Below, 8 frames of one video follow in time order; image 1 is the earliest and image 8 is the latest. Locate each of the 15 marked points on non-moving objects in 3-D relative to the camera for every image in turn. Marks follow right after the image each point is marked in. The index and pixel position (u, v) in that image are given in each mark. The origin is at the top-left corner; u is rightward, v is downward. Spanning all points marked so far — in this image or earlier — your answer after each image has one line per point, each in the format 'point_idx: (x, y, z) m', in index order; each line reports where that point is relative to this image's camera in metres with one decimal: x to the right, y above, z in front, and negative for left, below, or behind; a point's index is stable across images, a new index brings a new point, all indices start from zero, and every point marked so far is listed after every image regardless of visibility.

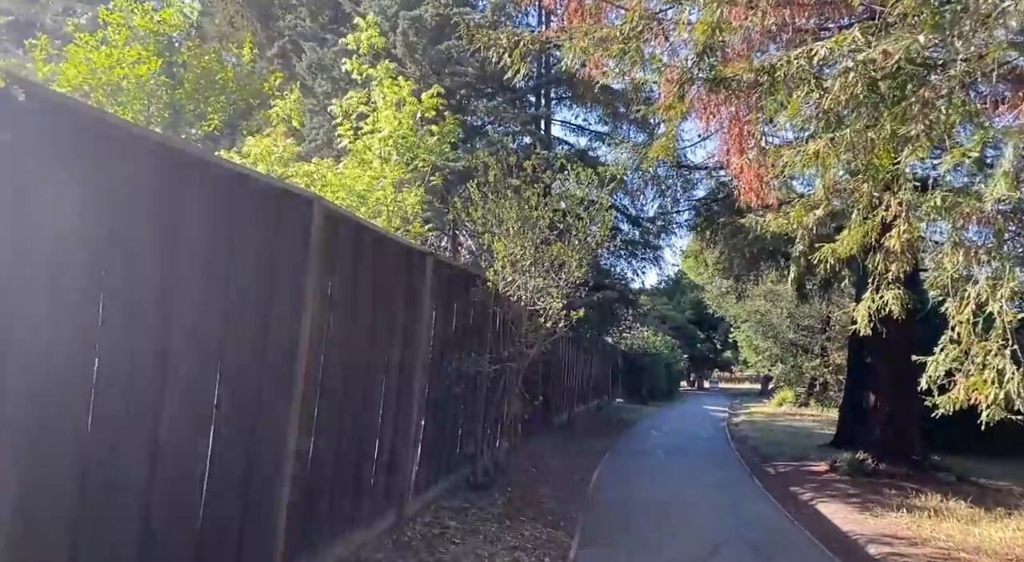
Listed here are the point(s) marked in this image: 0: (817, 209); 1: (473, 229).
0: (+3.9, +1.0, +8.8) m
1: (-0.5, +0.7, +8.6) m
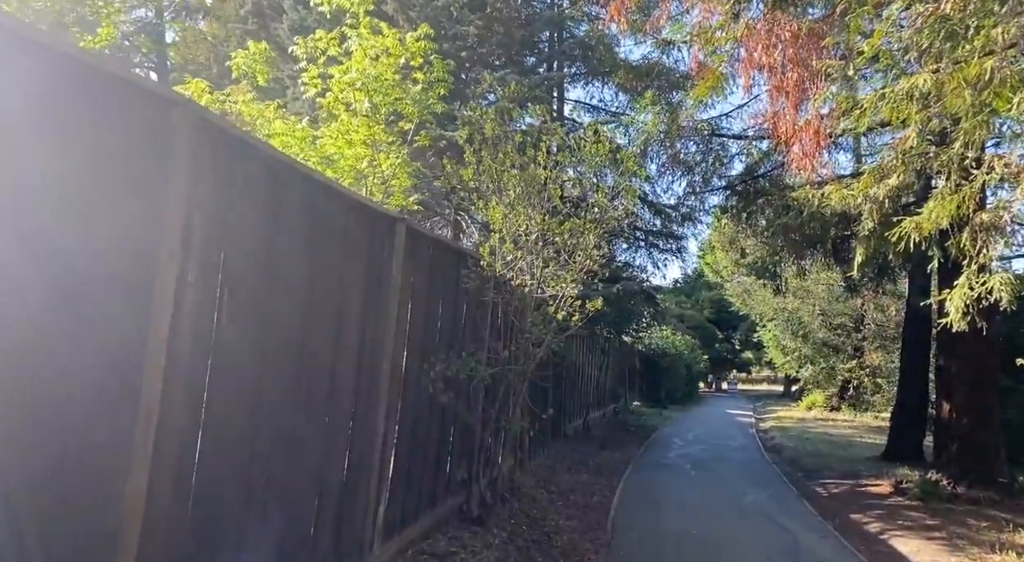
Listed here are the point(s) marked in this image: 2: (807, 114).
0: (+3.9, +1.1, +7.2) m
1: (-0.5, +0.8, +7.1) m
2: (+3.4, +2.0, +7.8) m
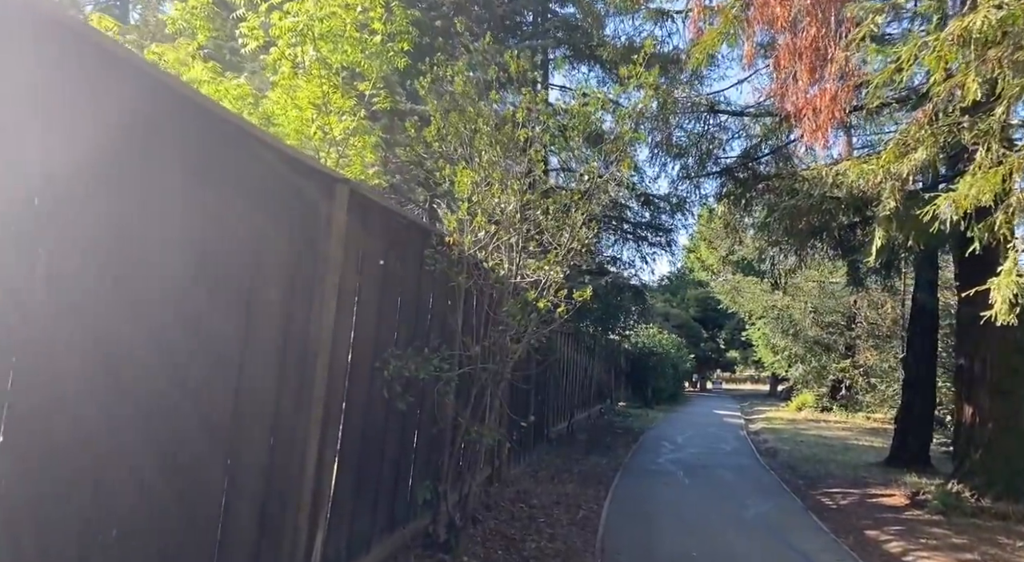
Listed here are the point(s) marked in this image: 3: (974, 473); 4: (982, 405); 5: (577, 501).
0: (+3.7, +1.2, +6.3) m
1: (-0.7, +1.0, +6.1) m
2: (+3.1, +2.1, +6.9) m
3: (+5.1, -2.1, +7.5) m
4: (+5.2, -1.4, +7.5) m
5: (+0.8, -2.8, +8.6) m
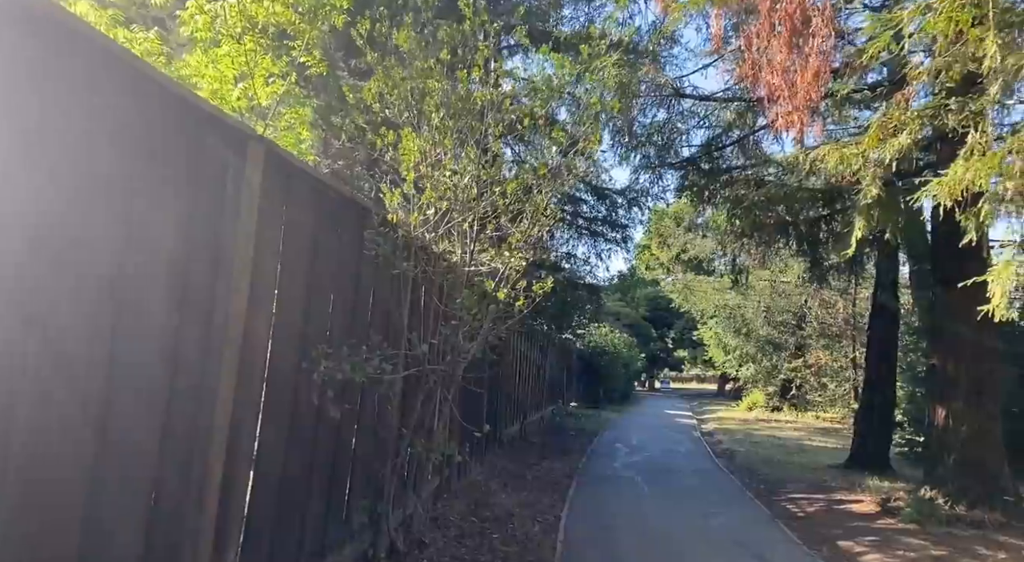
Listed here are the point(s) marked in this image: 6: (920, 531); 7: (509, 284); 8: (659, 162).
0: (+3.3, +1.3, +5.9) m
1: (-1.0, +1.0, +5.4) m
2: (+2.7, +2.2, +6.5) m
3: (+4.6, -2.1, +7.2) m
4: (+4.7, -1.3, +7.2) m
5: (+0.2, -2.7, +8.0) m
6: (+4.0, -2.5, +6.7) m
7: (0.0, 0.0, +5.3) m
8: (+2.1, +1.7, +9.9) m
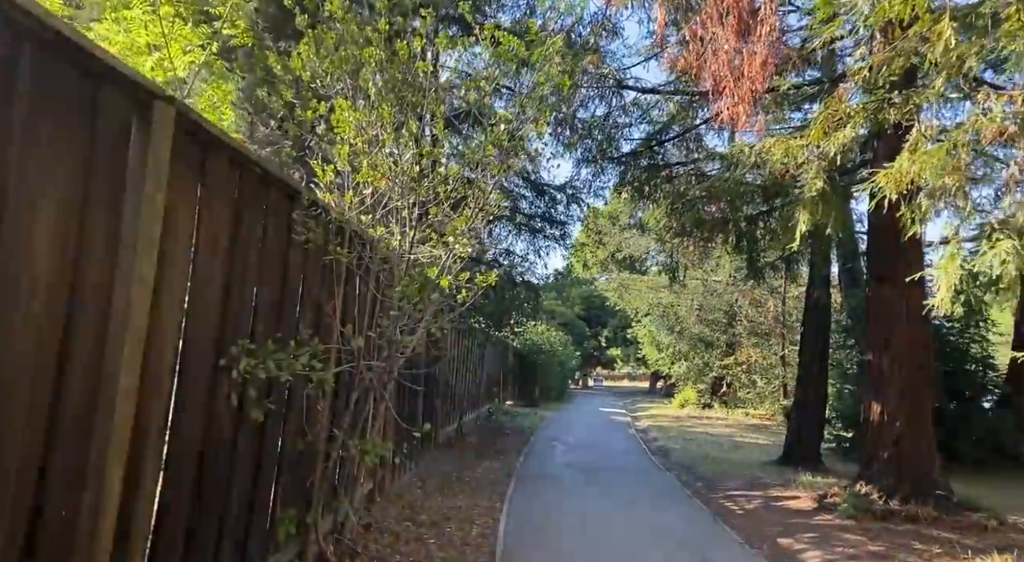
0: (+2.8, +1.3, +5.8) m
1: (-1.5, +1.1, +4.9) m
2: (+2.2, +2.2, +6.4) m
3: (+3.9, -2.1, +7.3) m
4: (+4.0, -1.3, +7.3) m
5: (-0.5, -2.6, +7.6) m
6: (+3.4, -2.5, +6.8) m
7: (-0.4, 0.0, +4.9) m
8: (+1.2, +1.8, +9.8) m
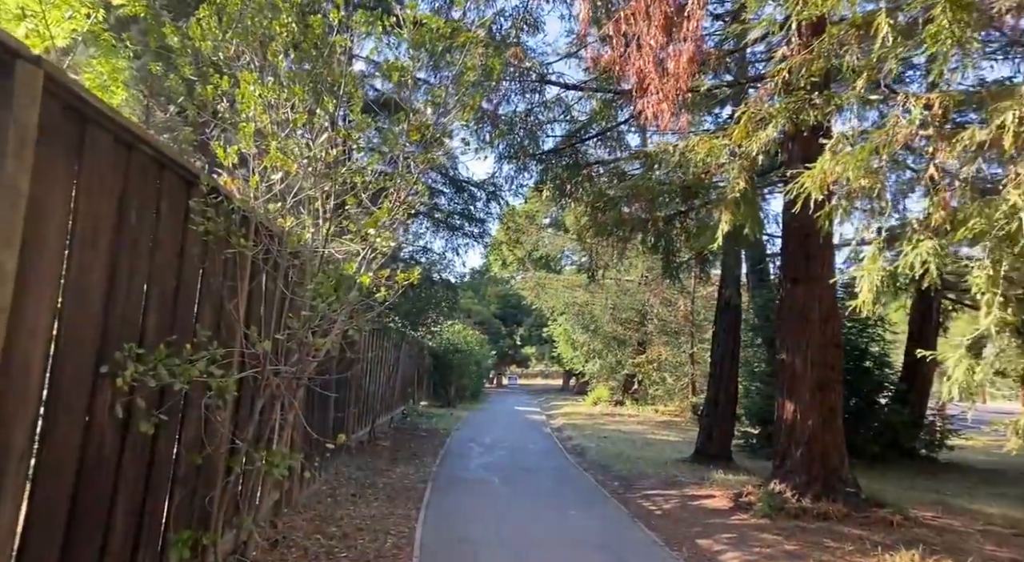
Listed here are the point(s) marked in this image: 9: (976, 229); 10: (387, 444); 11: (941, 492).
0: (+2.2, +1.3, +5.9) m
1: (-2.0, +1.1, +4.5) m
2: (+1.5, +2.2, +6.3) m
3: (+3.1, -2.1, +7.5) m
4: (+3.2, -1.3, +7.5) m
5: (-1.3, -2.6, +7.3) m
6: (+2.6, -2.5, +6.9) m
7: (-0.9, +0.1, +4.6) m
8: (+0.1, +1.8, +9.6) m
9: (+2.8, +0.3, +4.1) m
10: (-2.4, -3.2, +13.4) m
11: (+5.5, -2.8, +8.8) m
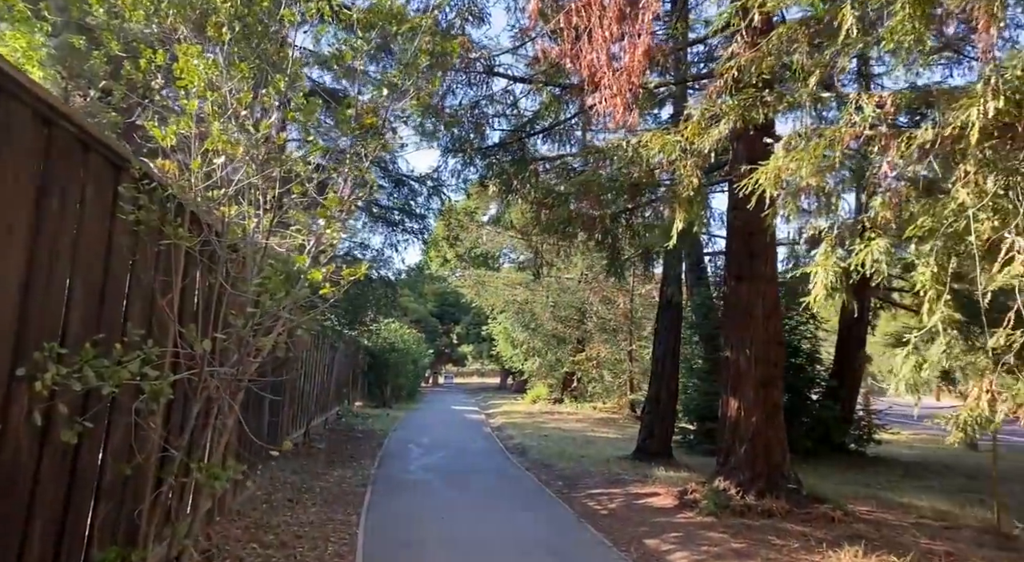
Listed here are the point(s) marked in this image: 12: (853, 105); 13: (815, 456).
0: (+1.8, +1.3, +5.9) m
1: (-2.2, +1.2, +4.1) m
2: (+1.1, +2.2, +6.3) m
3: (+2.5, -2.1, +7.6) m
4: (+2.6, -1.3, +7.6) m
5: (-1.9, -2.6, +6.9) m
6: (+2.1, -2.4, +7.0) m
7: (-1.2, +0.1, +4.3) m
8: (-0.6, +1.8, +9.4) m
9: (+2.5, +0.3, +4.2) m
10: (-3.6, -3.1, +13.0) m
11: (+4.8, -2.7, +9.1) m
12: (+2.4, +1.2, +4.8) m
13: (+5.8, -3.3, +13.0) m
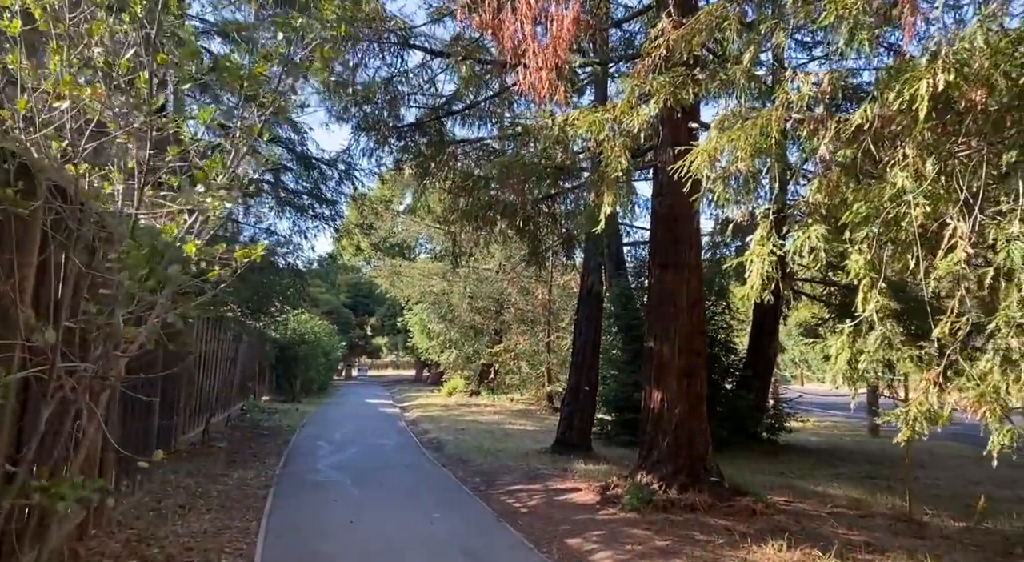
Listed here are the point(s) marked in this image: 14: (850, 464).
0: (+1.1, +1.4, +5.7) m
1: (-2.6, +1.3, +3.4) m
2: (+0.4, +2.3, +5.9) m
3: (+1.6, -1.9, +7.4) m
4: (+1.7, -1.2, +7.5) m
5: (-2.7, -2.4, +6.3) m
6: (+1.3, -2.3, +6.8) m
7: (-1.7, +0.2, +3.7) m
8: (-1.7, +2.0, +8.8) m
9: (+2.1, +0.4, +4.1) m
10: (-5.1, -2.9, +12.1) m
11: (+3.7, -2.6, +9.3) m
12: (+1.9, +1.3, +4.6) m
13: (+4.2, -3.1, +13.2) m
14: (+5.4, -2.9, +11.0) m
